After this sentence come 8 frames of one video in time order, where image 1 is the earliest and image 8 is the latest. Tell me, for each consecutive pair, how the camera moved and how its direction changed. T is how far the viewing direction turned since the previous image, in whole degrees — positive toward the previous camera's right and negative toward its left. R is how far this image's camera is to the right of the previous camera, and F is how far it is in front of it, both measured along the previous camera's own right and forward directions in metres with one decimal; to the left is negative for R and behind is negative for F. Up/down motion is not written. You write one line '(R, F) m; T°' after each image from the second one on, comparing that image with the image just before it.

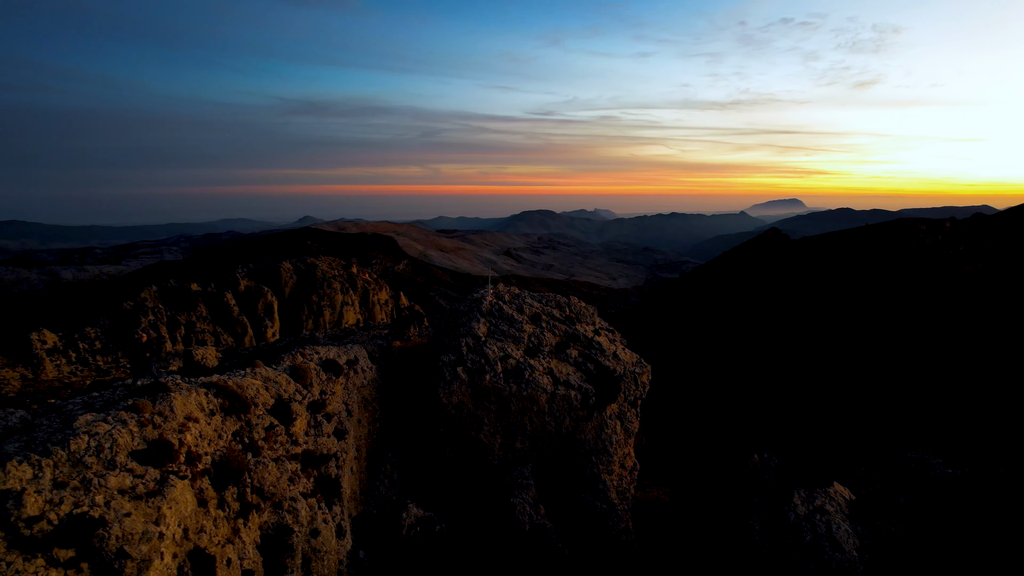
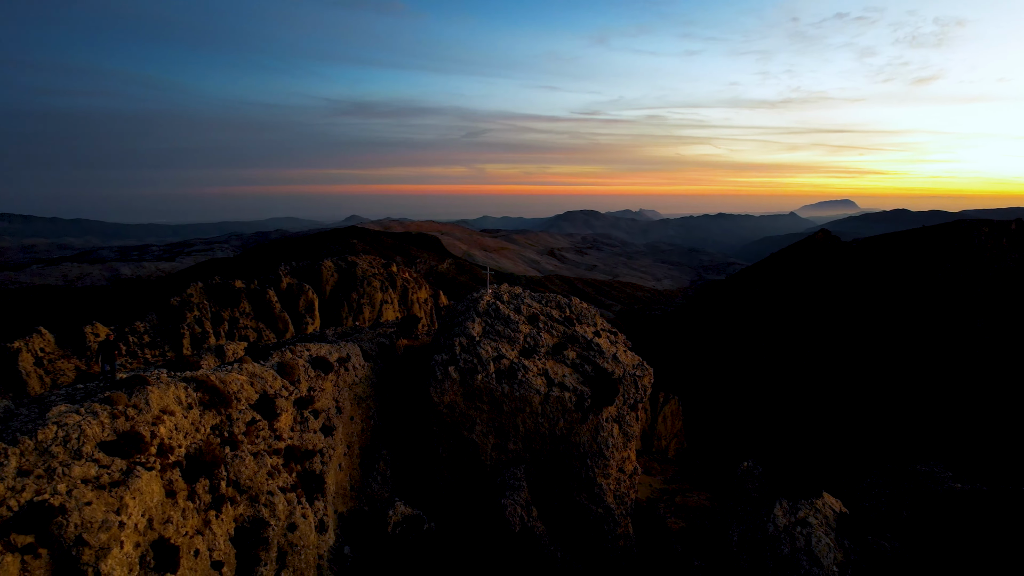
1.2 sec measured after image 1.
(+1.4, +0.2) m; -3°
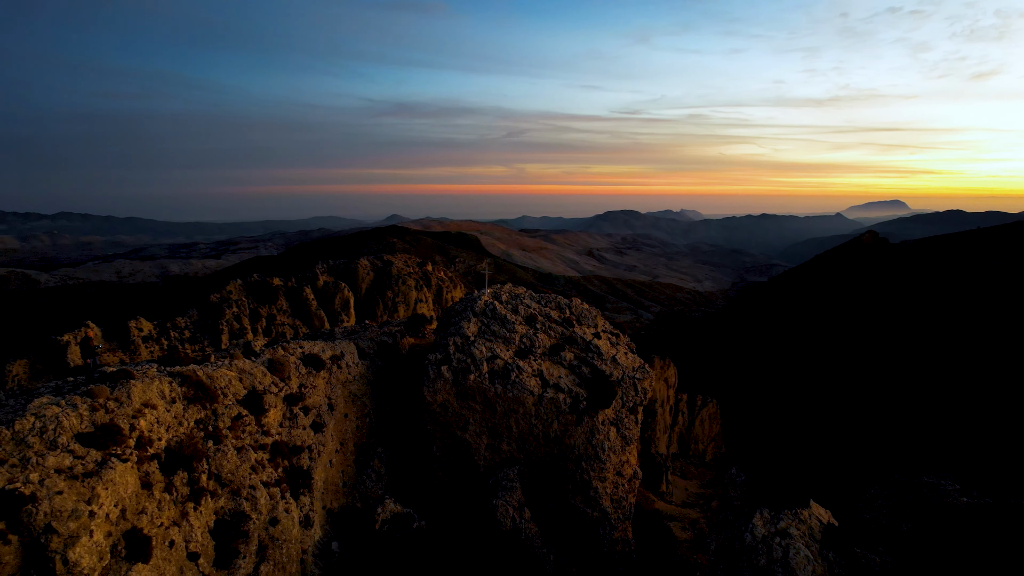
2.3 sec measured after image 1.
(+1.3, +0.1) m; -3°
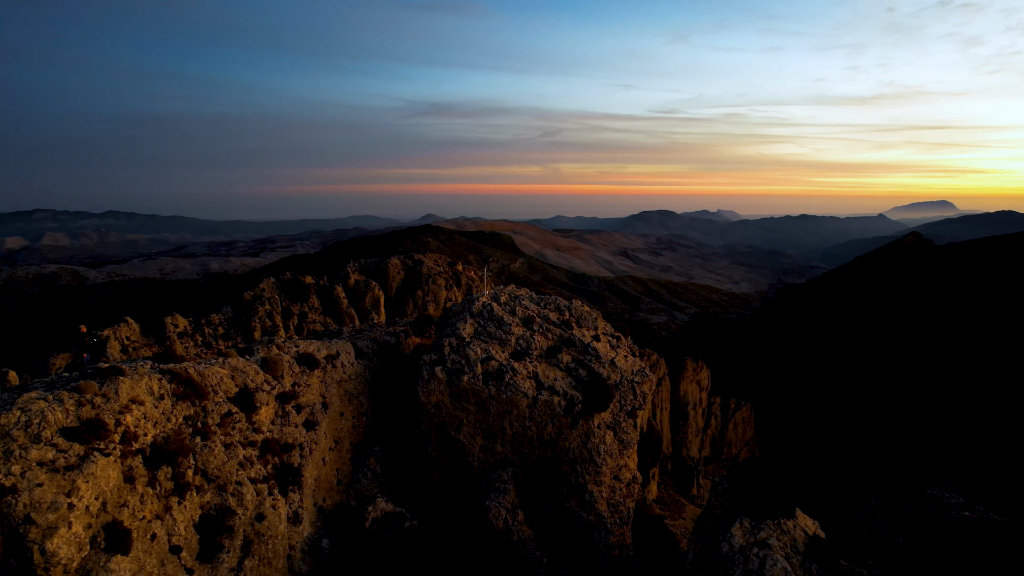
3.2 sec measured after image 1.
(+1.1, 0.0) m; -2°
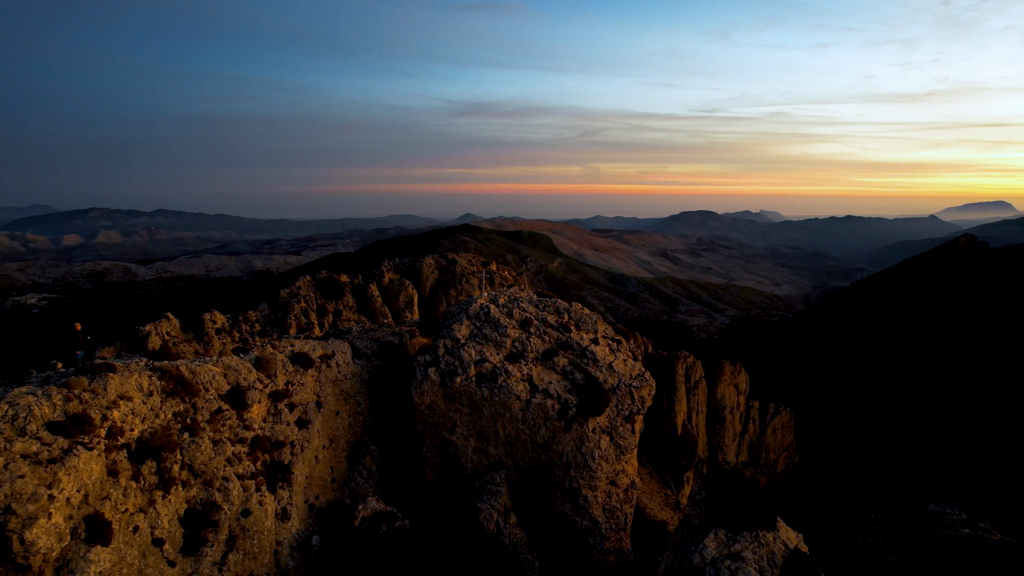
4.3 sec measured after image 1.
(+1.2, +0.1) m; -3°
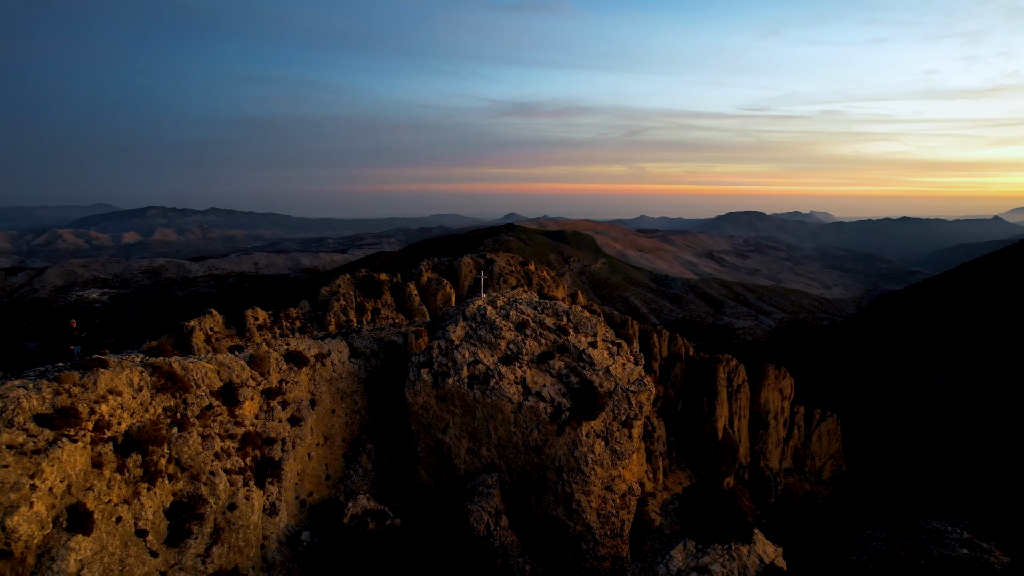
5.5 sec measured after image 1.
(+1.4, +0.1) m; -3°
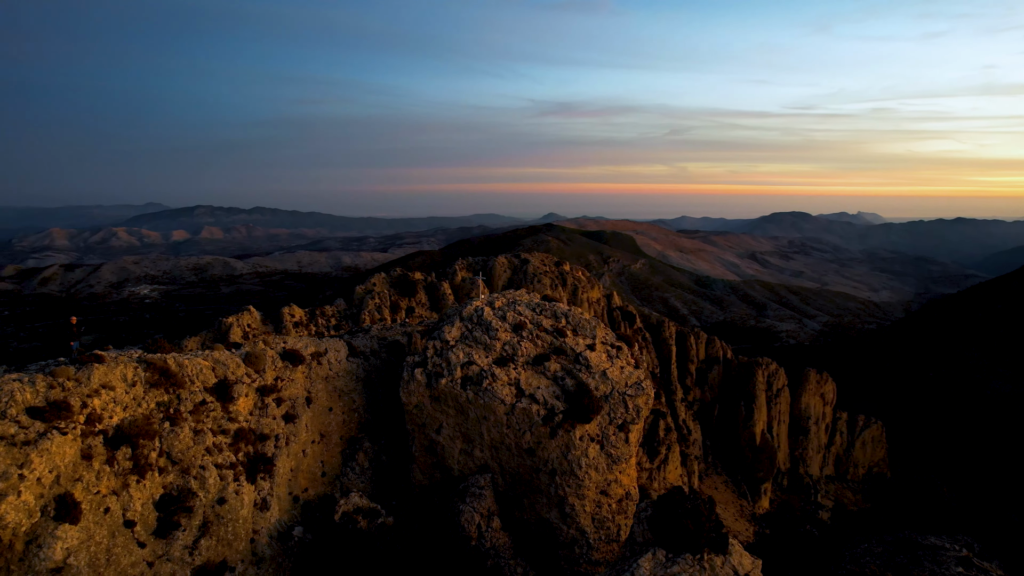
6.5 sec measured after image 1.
(+1.2, 0.0) m; -3°
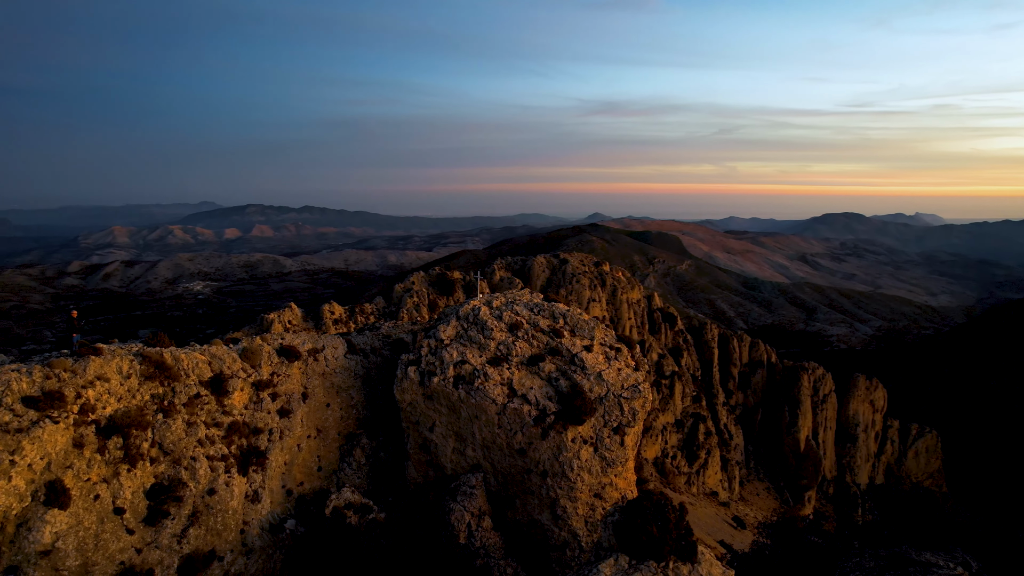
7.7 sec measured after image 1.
(+1.4, 0.0) m; -3°
